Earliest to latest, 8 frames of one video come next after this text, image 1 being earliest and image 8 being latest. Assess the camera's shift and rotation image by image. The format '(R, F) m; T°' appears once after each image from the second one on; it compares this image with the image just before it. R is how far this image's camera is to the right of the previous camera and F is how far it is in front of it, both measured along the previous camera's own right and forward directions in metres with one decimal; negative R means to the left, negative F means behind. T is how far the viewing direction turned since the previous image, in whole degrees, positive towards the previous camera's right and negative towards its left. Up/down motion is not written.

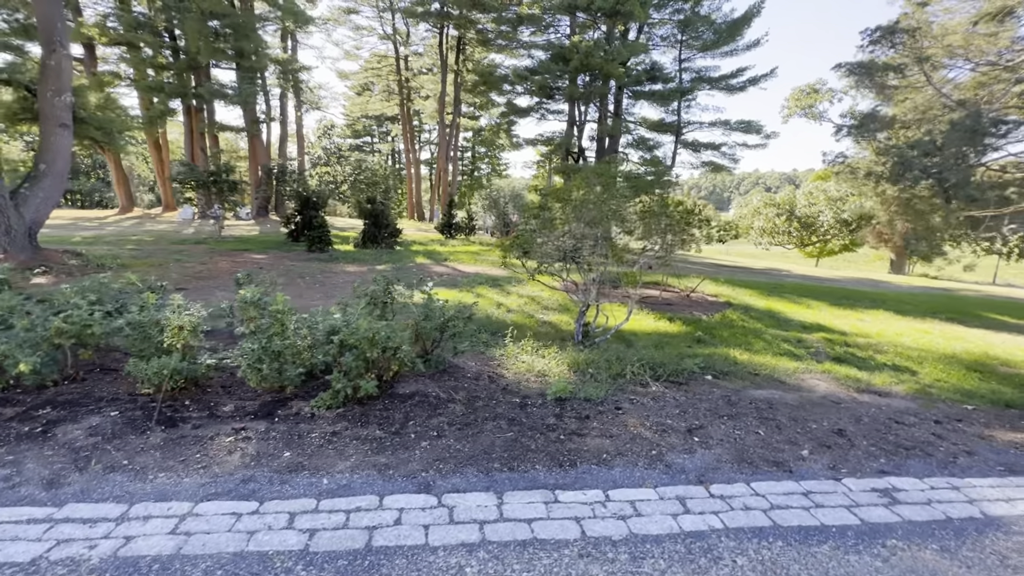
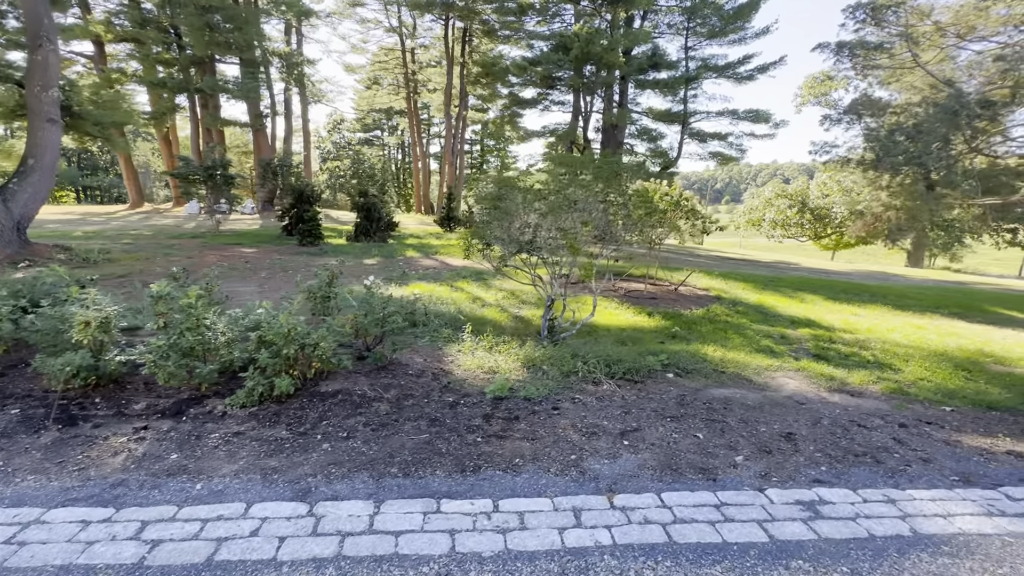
(+0.6, +0.2) m; -2°
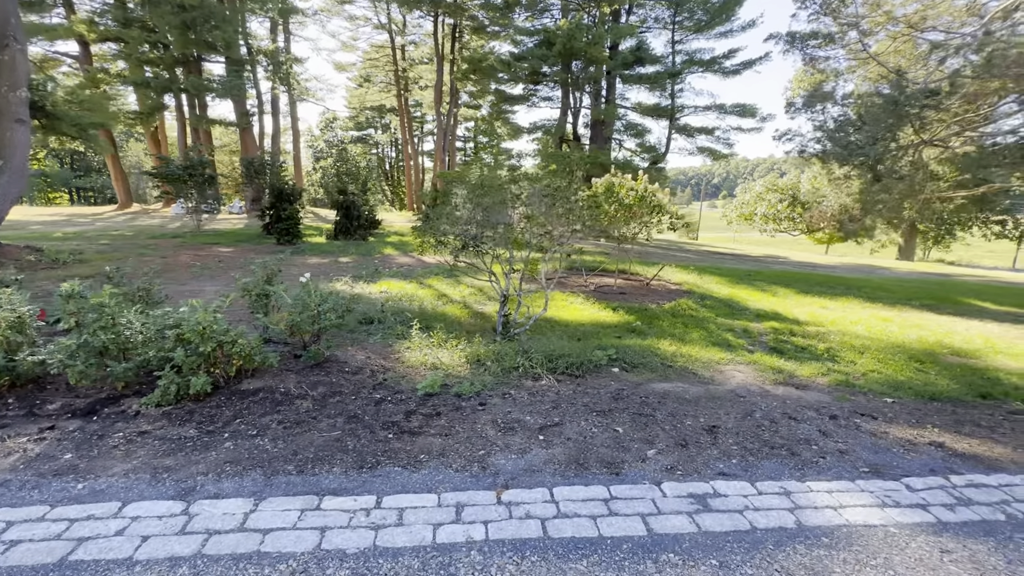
(+0.5, 0.0) m; 0°
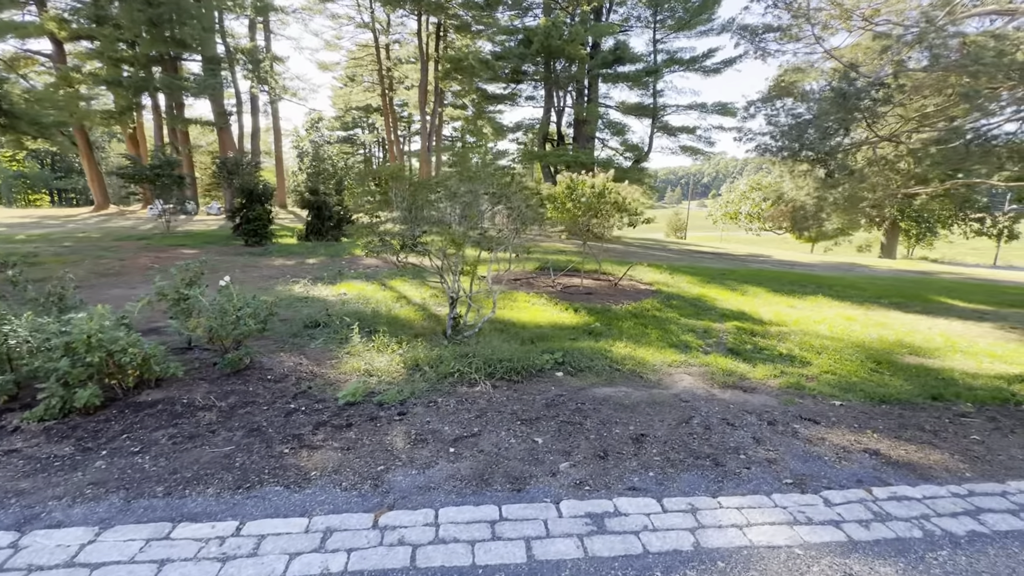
(+0.5, +0.2) m; +1°
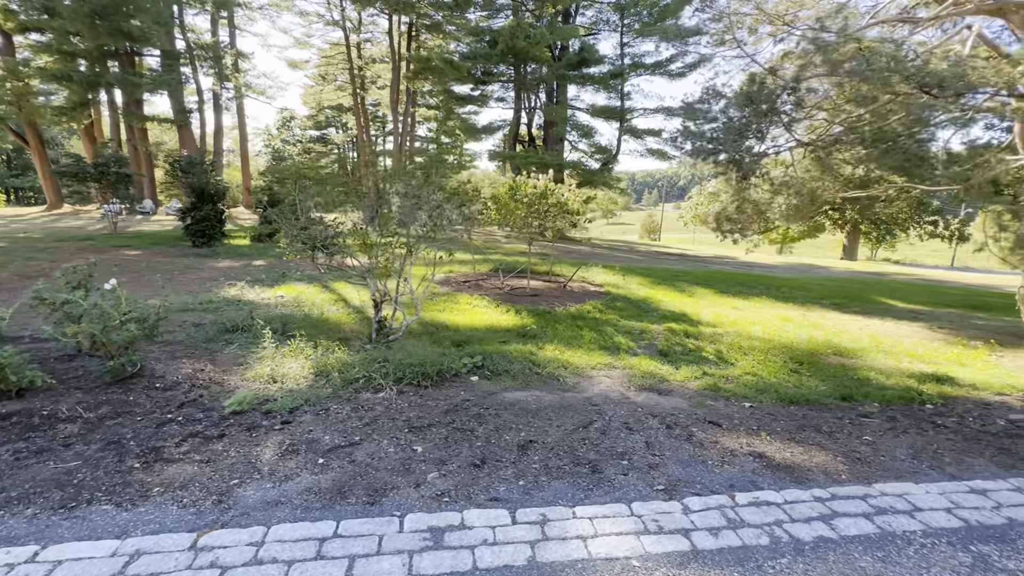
(+0.6, +0.1) m; +2°
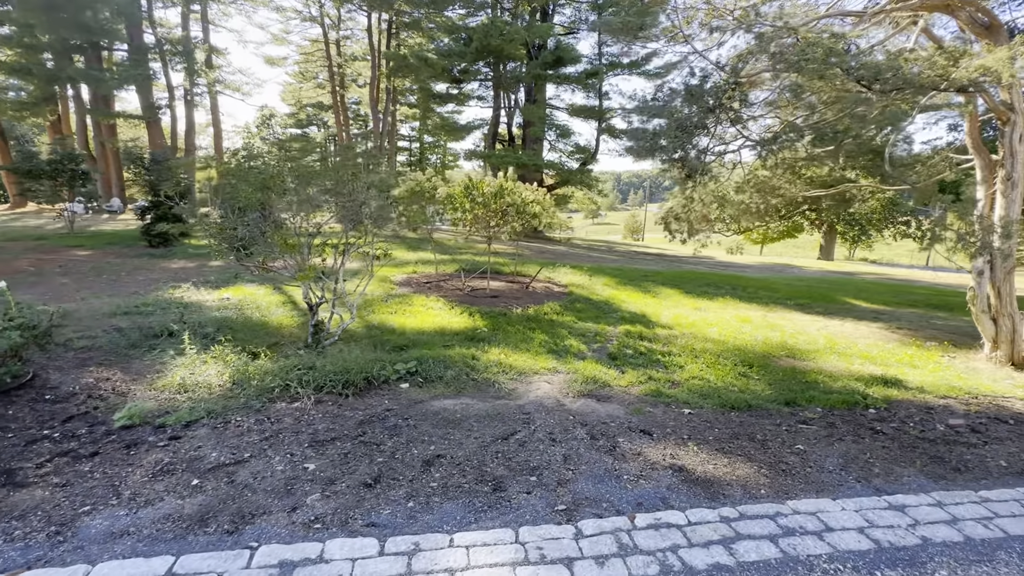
(+0.5, +0.2) m; +1°
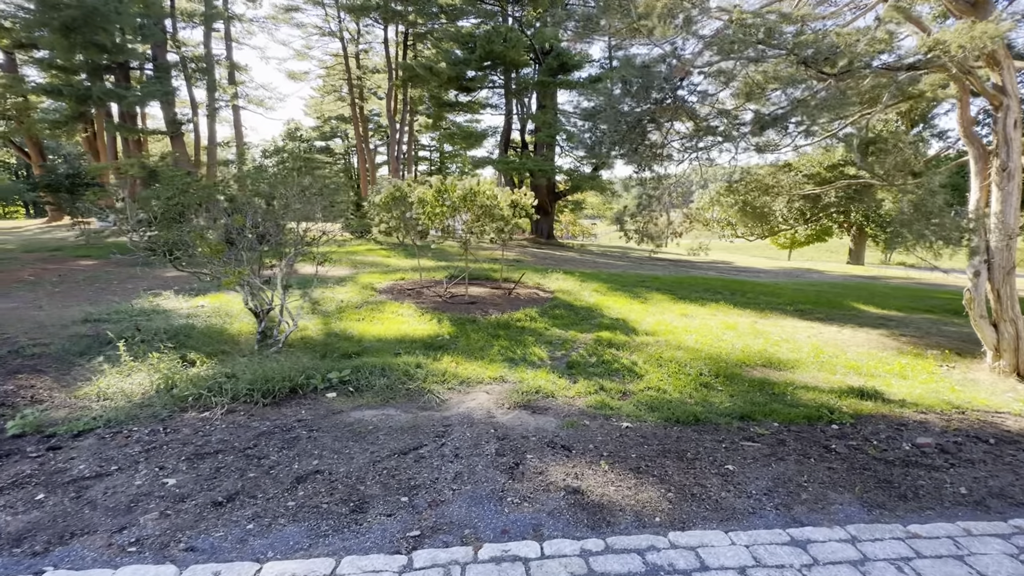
(+0.8, +0.2) m; -3°
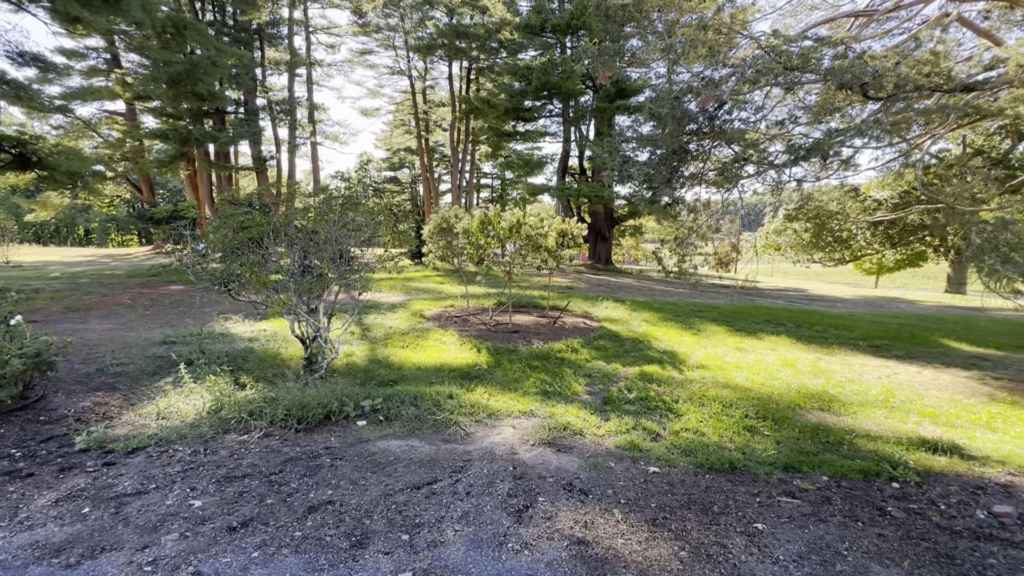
(+0.3, 0.0) m; -7°
